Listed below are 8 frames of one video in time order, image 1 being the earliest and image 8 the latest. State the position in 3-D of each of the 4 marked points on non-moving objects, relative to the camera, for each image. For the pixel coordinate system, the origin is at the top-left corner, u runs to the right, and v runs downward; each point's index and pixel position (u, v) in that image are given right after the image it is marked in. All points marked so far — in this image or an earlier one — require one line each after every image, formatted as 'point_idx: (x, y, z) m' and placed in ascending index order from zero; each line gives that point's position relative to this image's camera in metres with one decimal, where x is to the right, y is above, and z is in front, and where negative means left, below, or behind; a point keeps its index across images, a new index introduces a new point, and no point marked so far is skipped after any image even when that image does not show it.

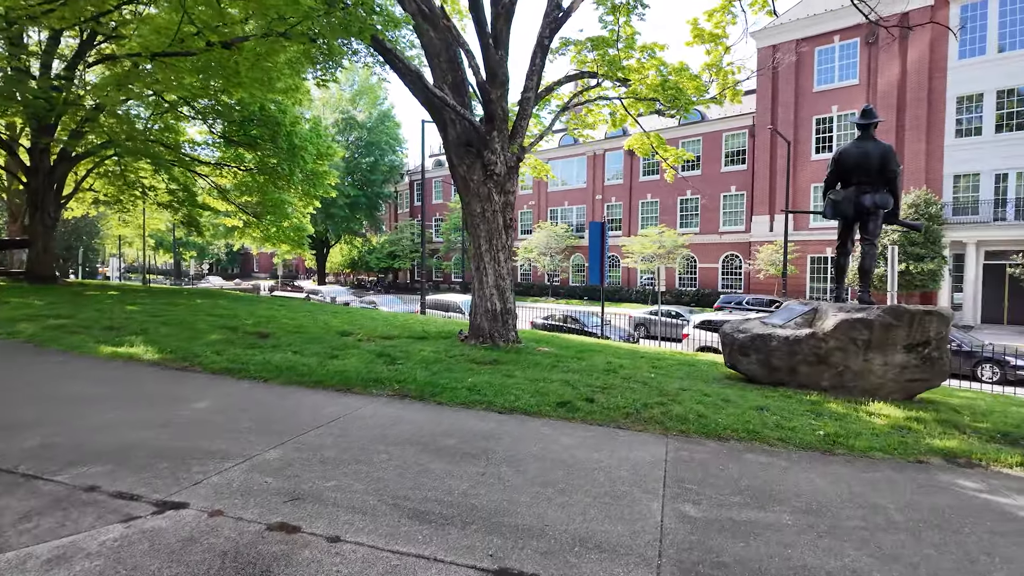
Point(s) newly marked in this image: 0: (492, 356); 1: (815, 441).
0: (-0.3, -1.0, +8.7) m
1: (+2.7, -1.4, +5.4) m
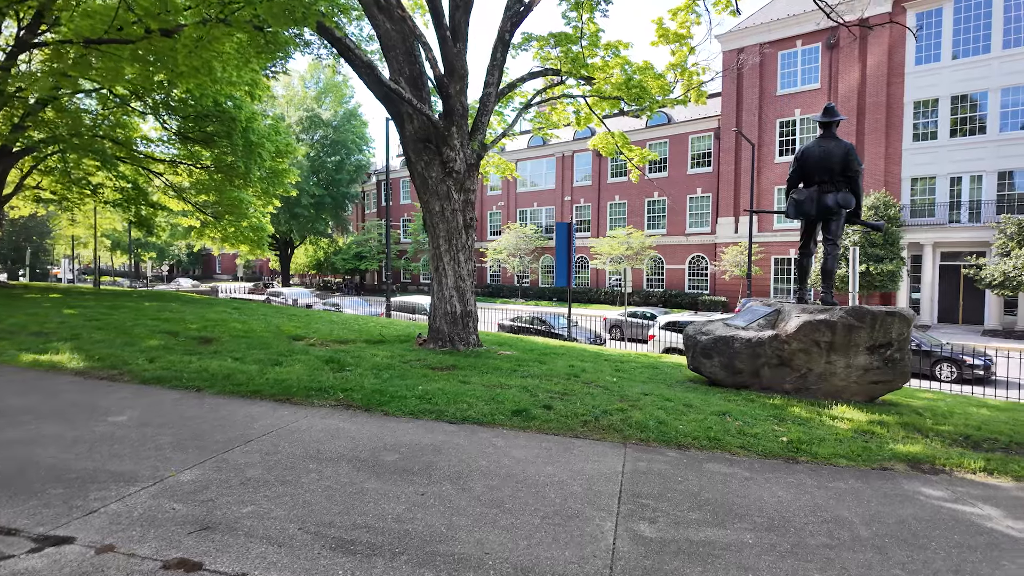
0: (-0.9, -1.0, +8.3) m
1: (+2.3, -1.4, +5.2) m
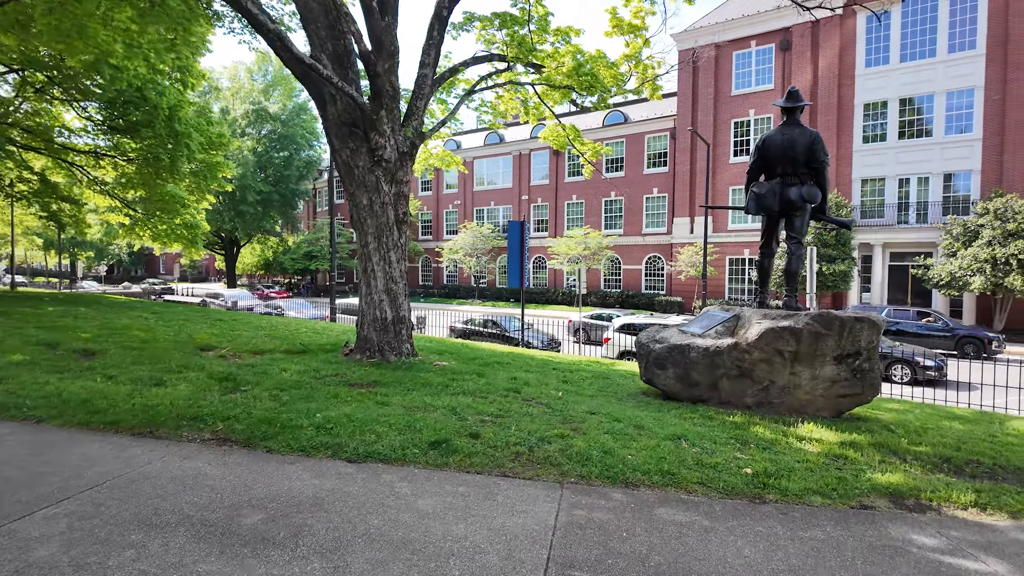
0: (-1.7, -1.1, +7.3) m
1: (+1.7, -1.4, +4.4) m
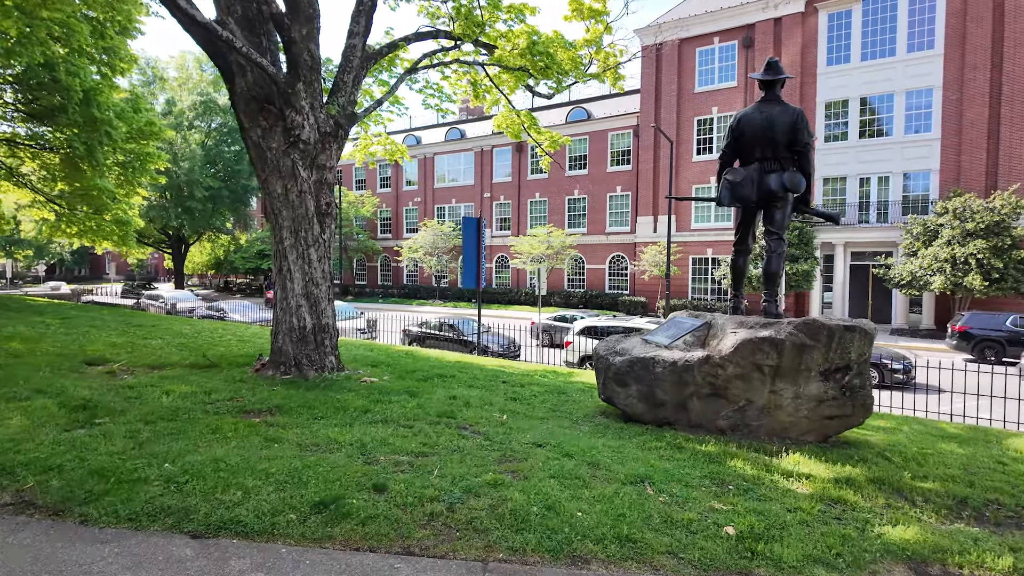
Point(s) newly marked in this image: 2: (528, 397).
0: (-2.4, -1.1, +6.0) m
1: (+1.2, -1.5, +3.3) m
2: (+0.2, -1.3, +7.2) m
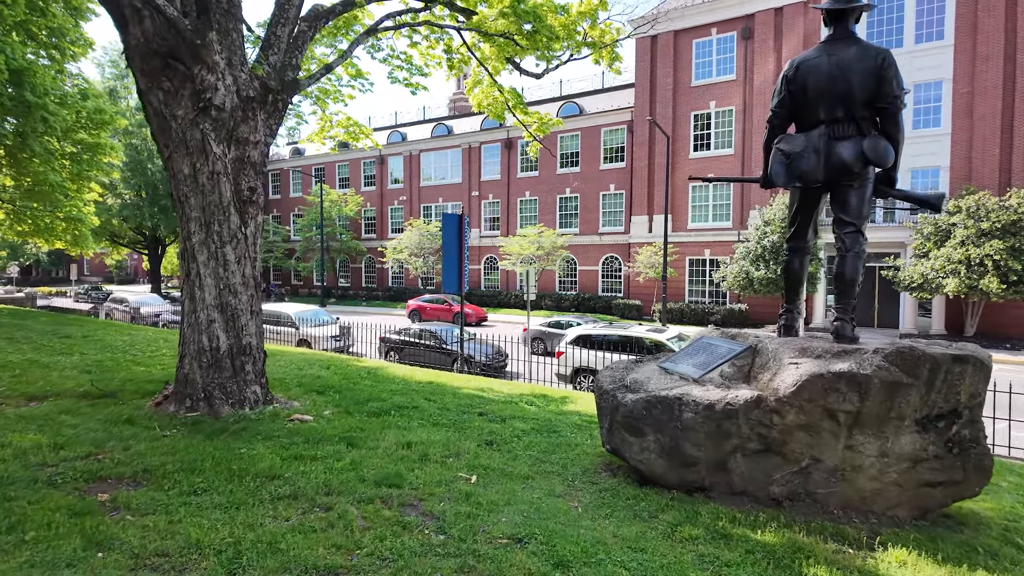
0: (-2.6, -1.2, +4.3) m
1: (+1.0, -1.6, +1.7) m
2: (0.0, -1.4, +5.5) m
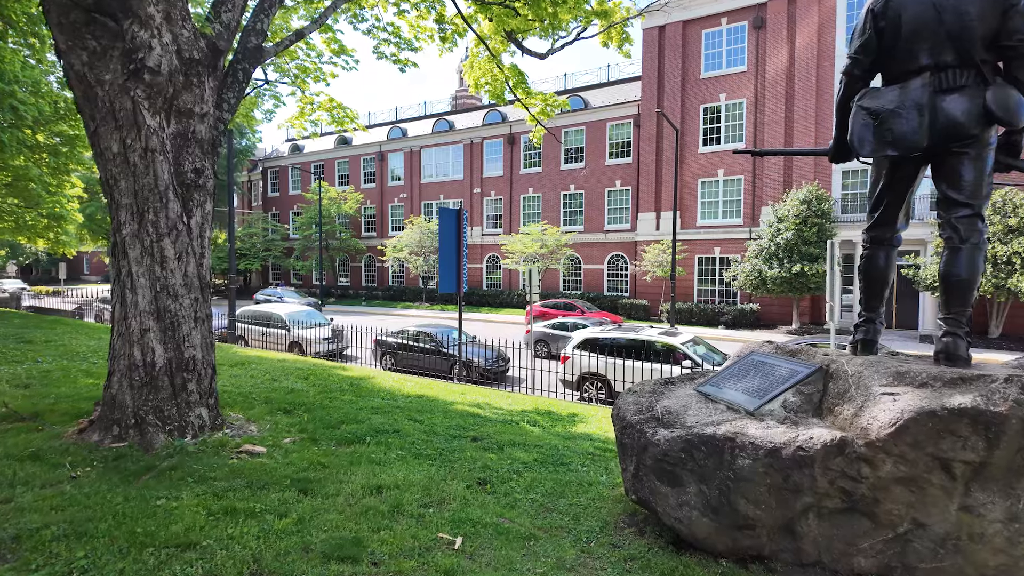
0: (-2.6, -1.2, +3.3) m
1: (+1.0, -1.6, +0.6) m
2: (-0.1, -1.4, +4.5) m
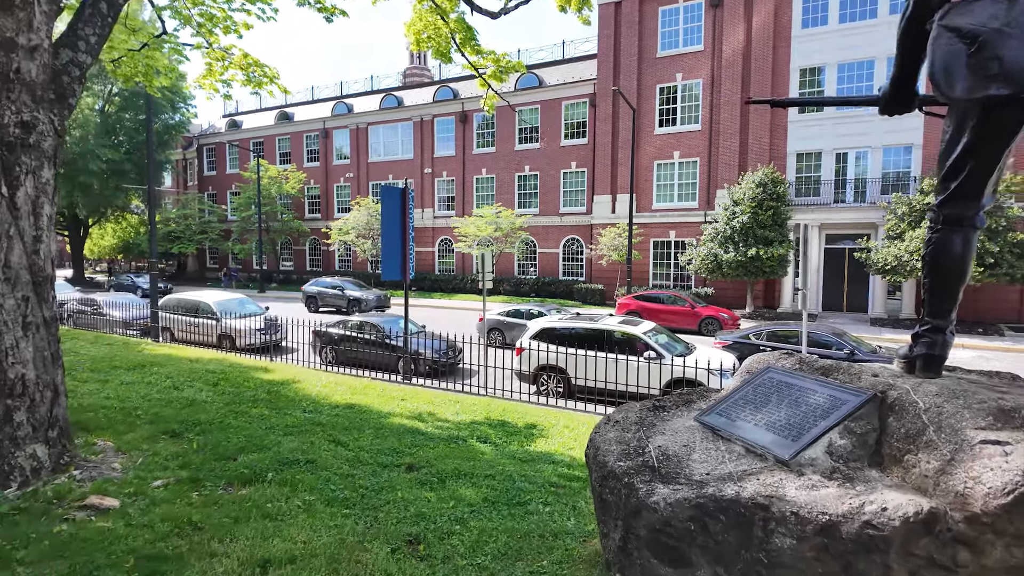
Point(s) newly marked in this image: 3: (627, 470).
0: (-2.9, -1.3, +2.0) m
1: (+0.9, -1.7, -0.4) m
2: (-0.4, -1.4, +3.4) m
3: (+0.5, -0.8, +2.6) m
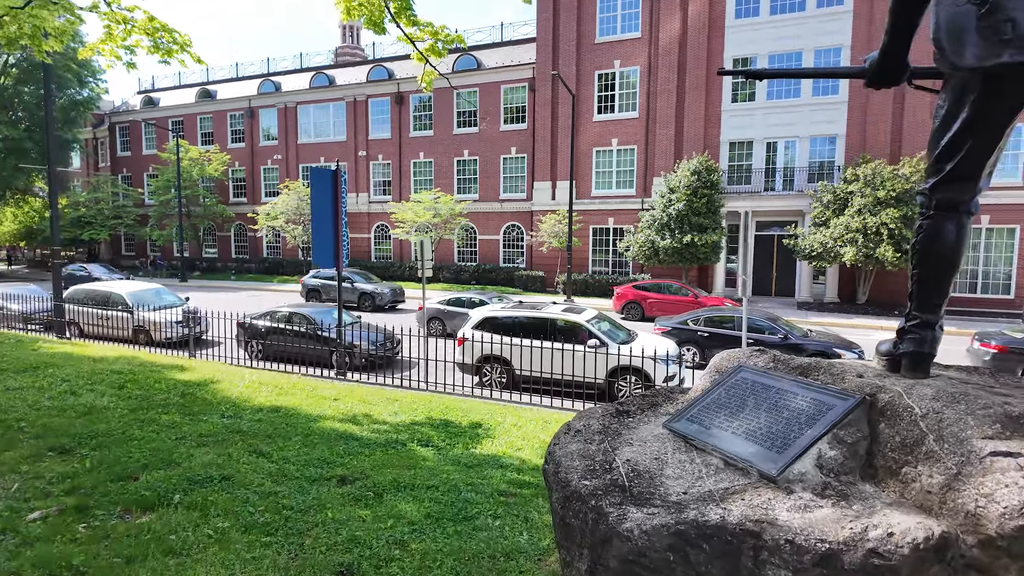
0: (-3.0, -1.3, +1.3) m
1: (+1.0, -1.7, -0.6) m
2: (-0.7, -1.4, +3.0) m
3: (+0.3, -0.8, +2.3) m
